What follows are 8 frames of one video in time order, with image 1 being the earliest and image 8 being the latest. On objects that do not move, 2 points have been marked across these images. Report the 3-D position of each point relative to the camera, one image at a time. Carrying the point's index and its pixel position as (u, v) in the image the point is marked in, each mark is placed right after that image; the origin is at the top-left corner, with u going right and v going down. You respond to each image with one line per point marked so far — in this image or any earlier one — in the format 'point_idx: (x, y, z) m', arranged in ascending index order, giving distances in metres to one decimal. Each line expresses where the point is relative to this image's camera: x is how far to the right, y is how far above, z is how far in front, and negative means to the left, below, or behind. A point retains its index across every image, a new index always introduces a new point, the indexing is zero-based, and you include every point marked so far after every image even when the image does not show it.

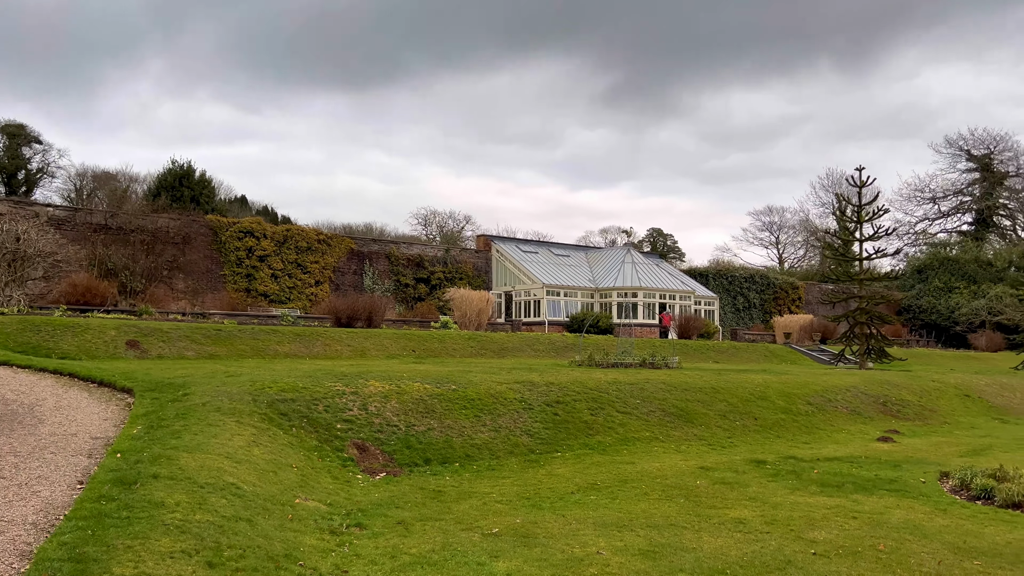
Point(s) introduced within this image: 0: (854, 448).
0: (+5.3, -2.5, +12.5) m
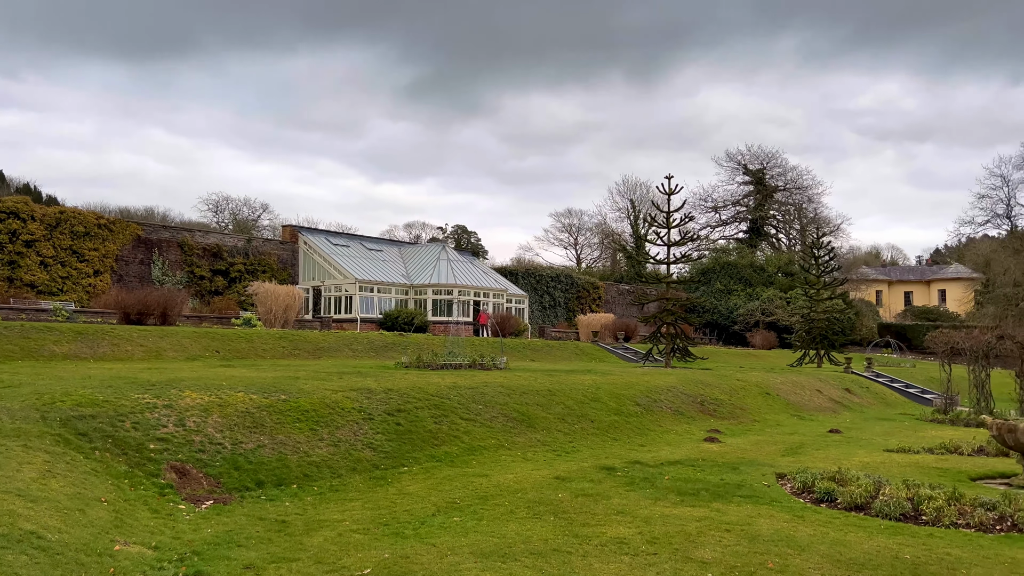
0: (+2.8, -2.5, +12.8) m
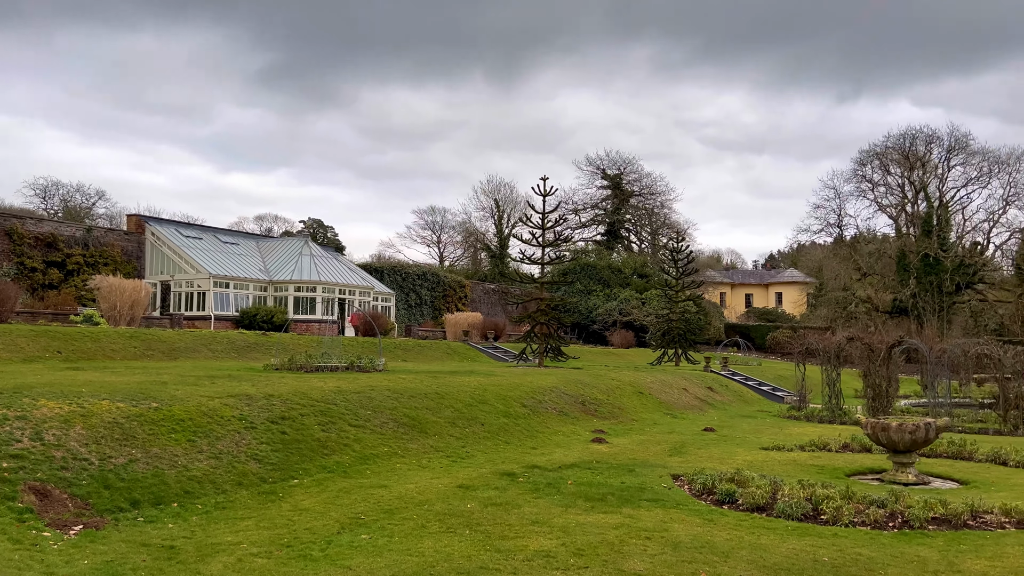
0: (+1.1, -2.6, +12.8) m
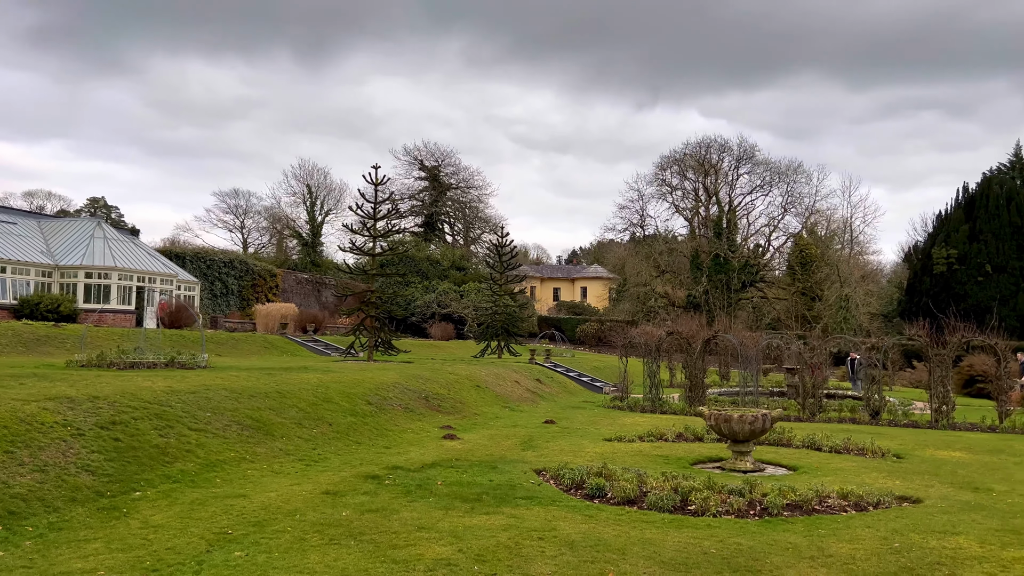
0: (-1.2, -2.5, +12.6) m
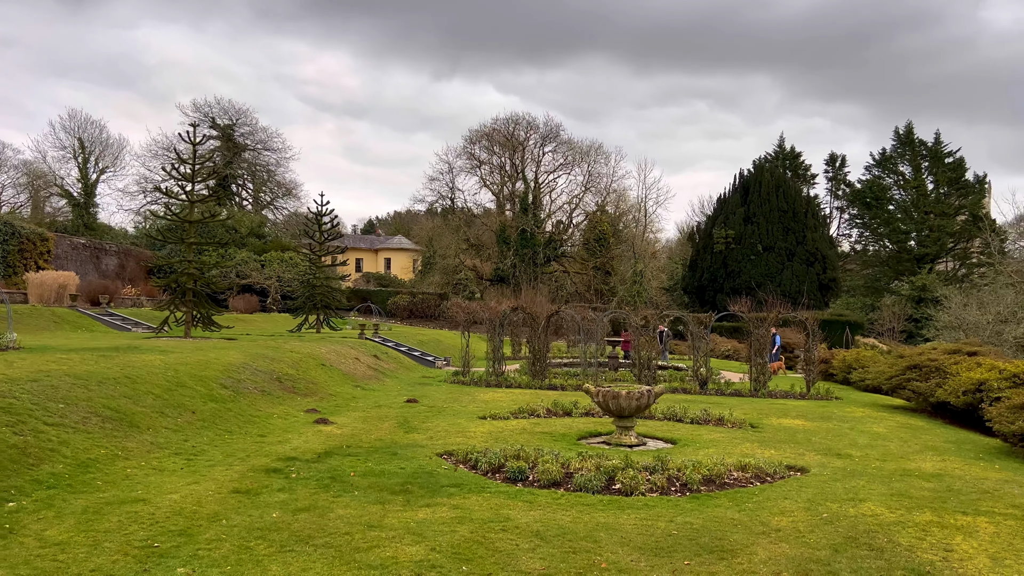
0: (-2.9, -2.1, +11.9) m
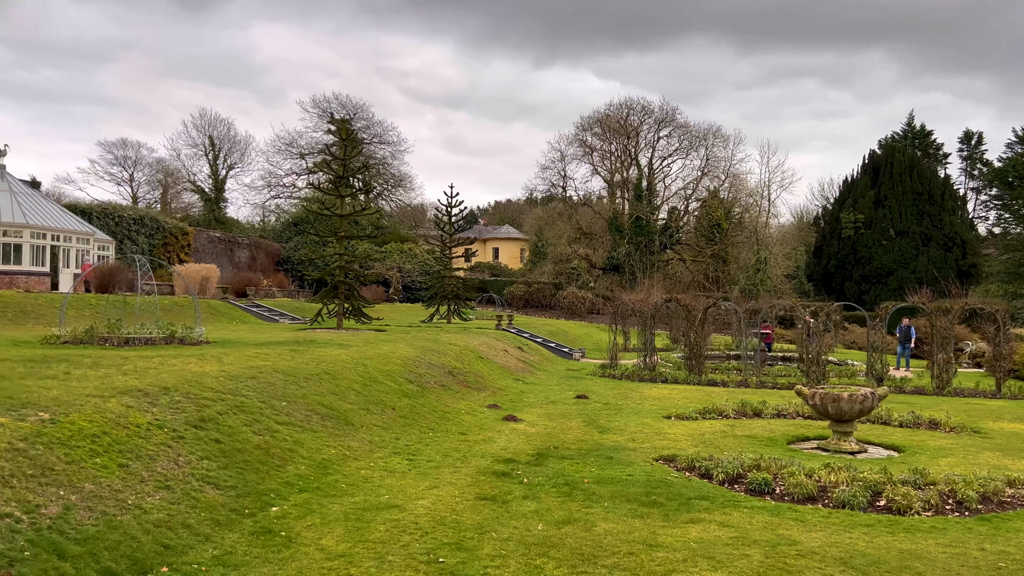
0: (0.0, -2.1, +11.6) m
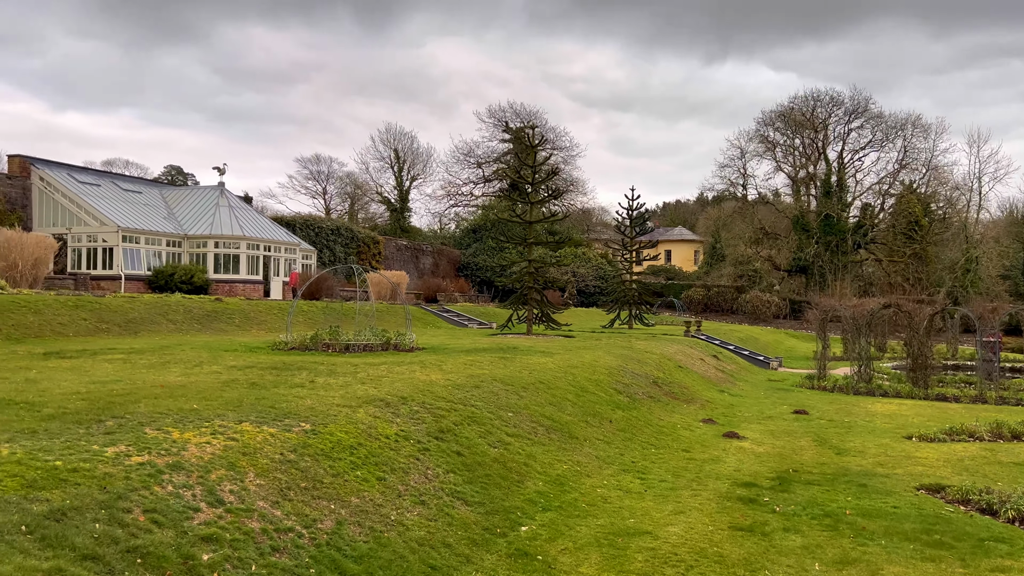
0: (+3.1, -2.2, +10.9) m
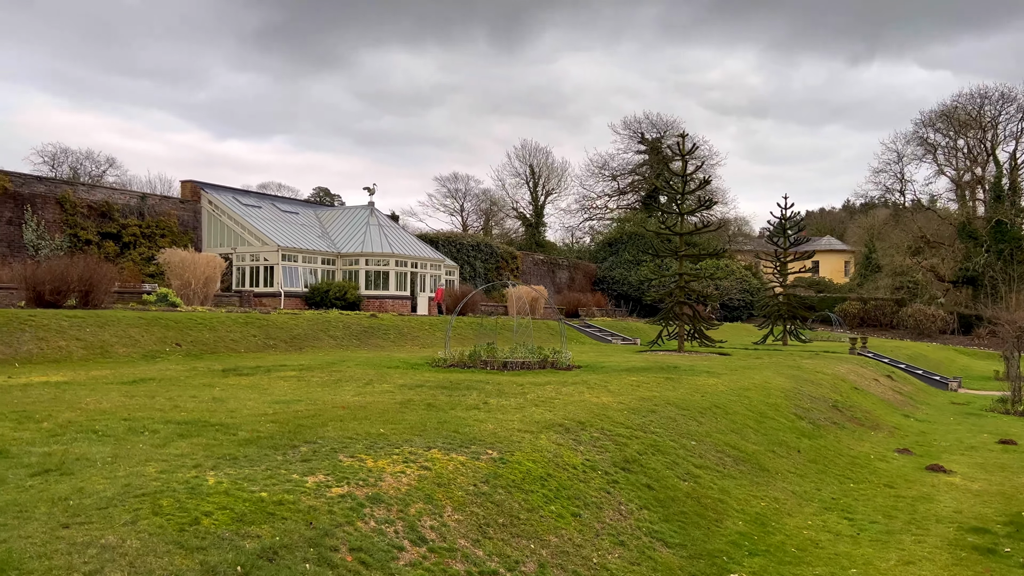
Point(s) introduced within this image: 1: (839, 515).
0: (+5.3, -2.4, +9.7) m
1: (+3.2, -2.3, +8.1) m
